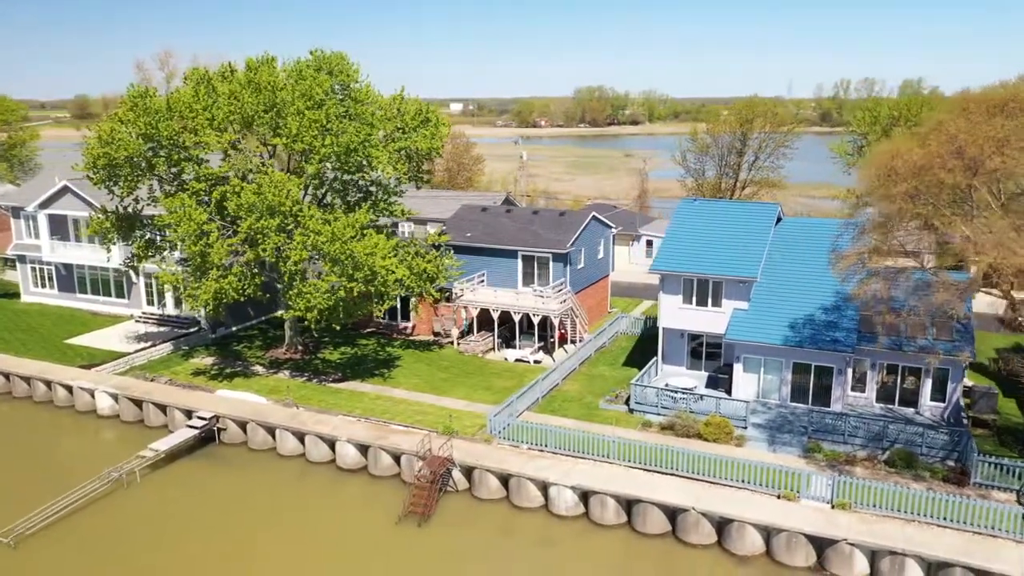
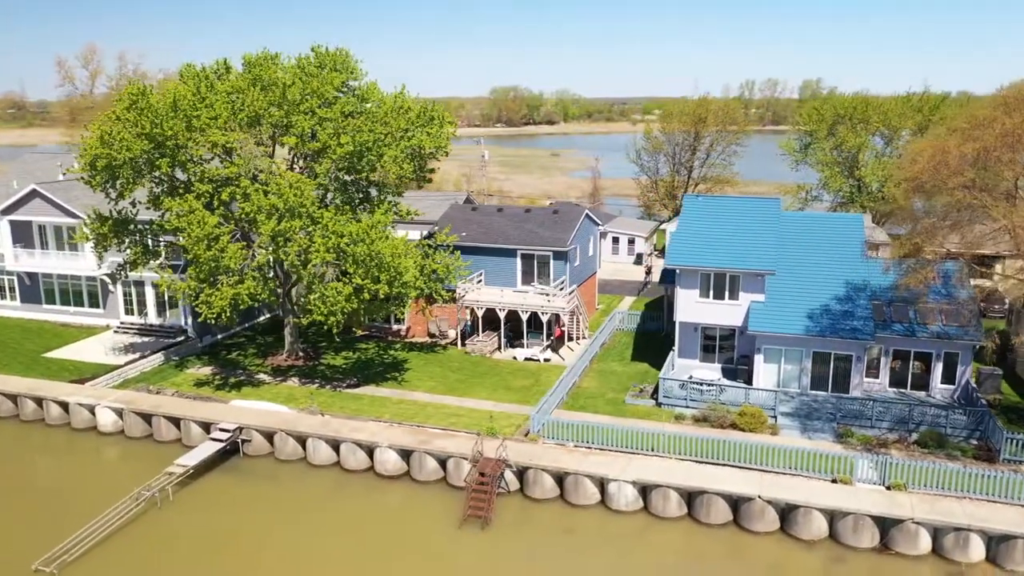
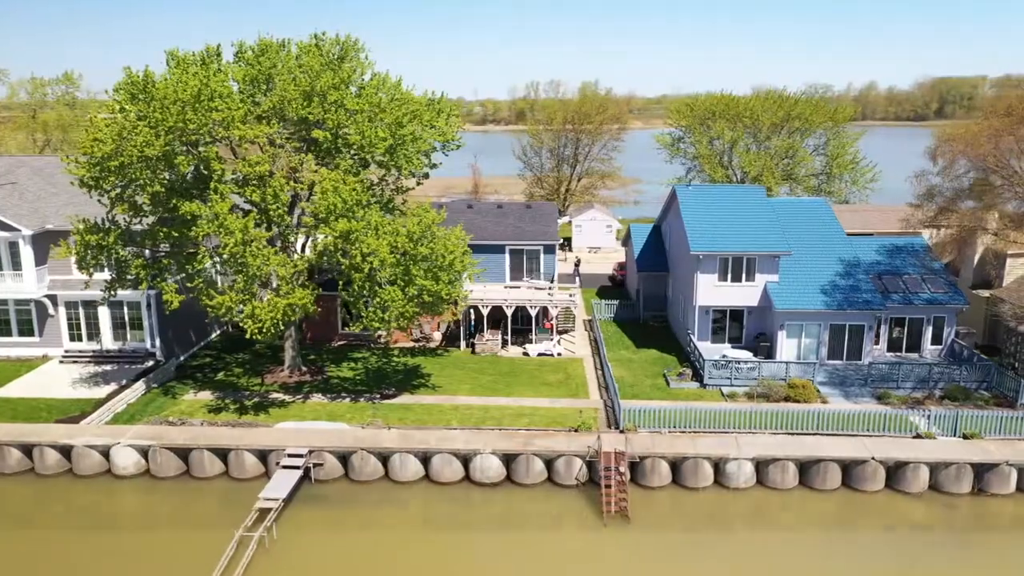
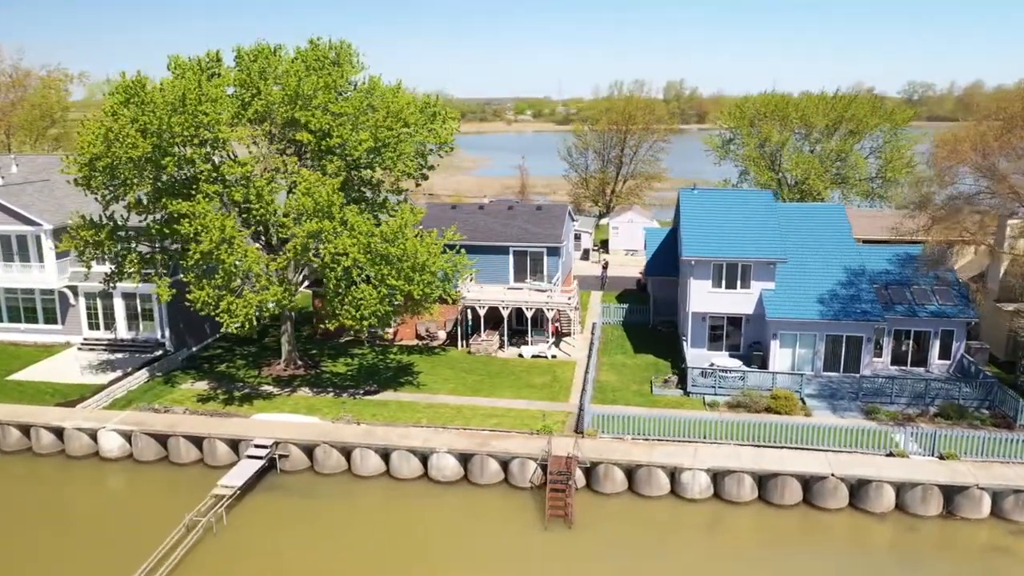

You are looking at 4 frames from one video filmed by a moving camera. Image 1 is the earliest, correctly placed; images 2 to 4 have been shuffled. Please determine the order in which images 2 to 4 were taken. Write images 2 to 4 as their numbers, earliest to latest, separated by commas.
2, 4, 3
